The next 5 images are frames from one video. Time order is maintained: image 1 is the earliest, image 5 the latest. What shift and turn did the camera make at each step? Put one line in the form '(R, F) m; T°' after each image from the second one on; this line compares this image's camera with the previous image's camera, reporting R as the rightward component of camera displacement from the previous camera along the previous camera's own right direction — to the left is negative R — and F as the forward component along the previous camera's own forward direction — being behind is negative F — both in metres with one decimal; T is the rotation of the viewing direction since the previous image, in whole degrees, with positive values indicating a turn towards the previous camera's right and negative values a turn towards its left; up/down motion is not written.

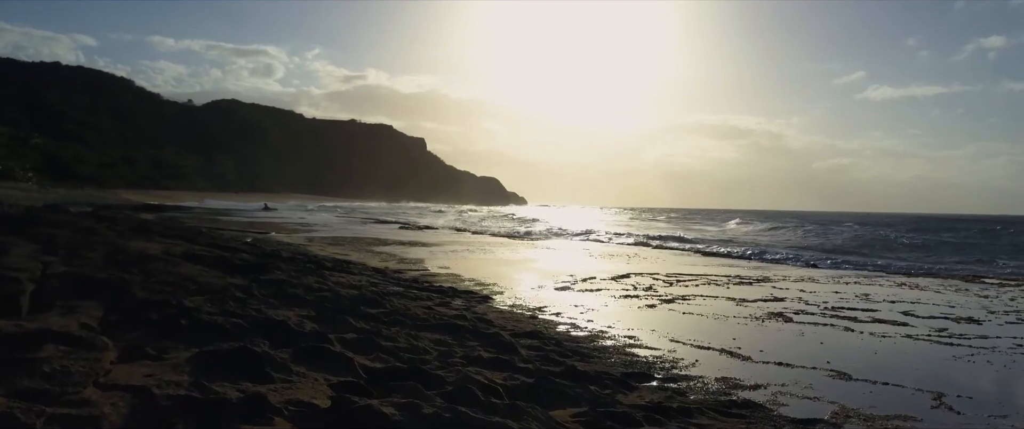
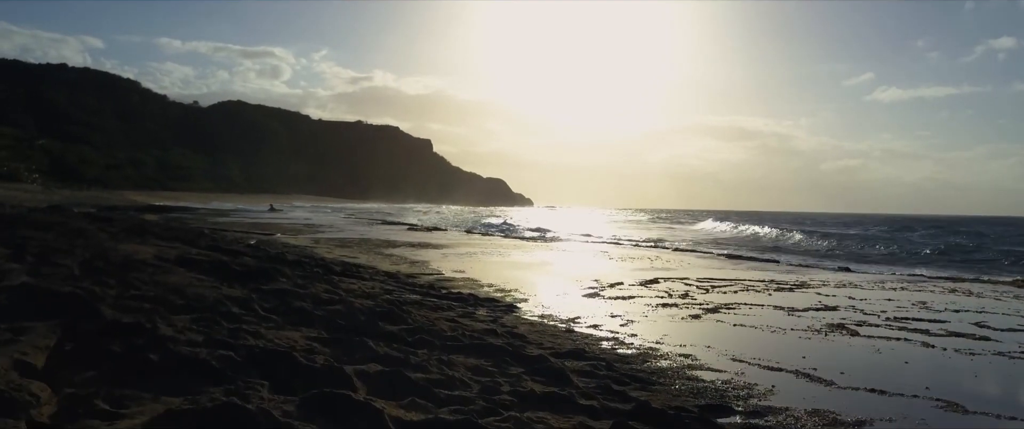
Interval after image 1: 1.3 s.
(-0.3, +1.0) m; -1°
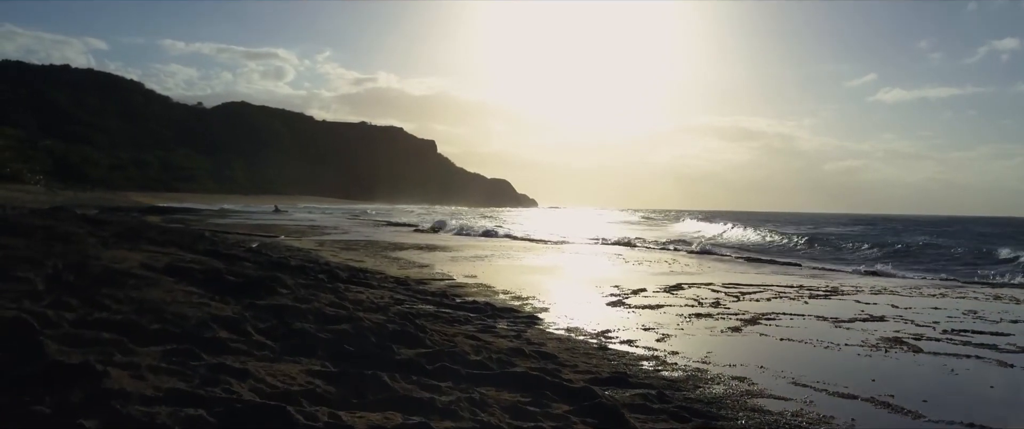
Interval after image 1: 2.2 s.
(-0.2, +0.8) m; 0°
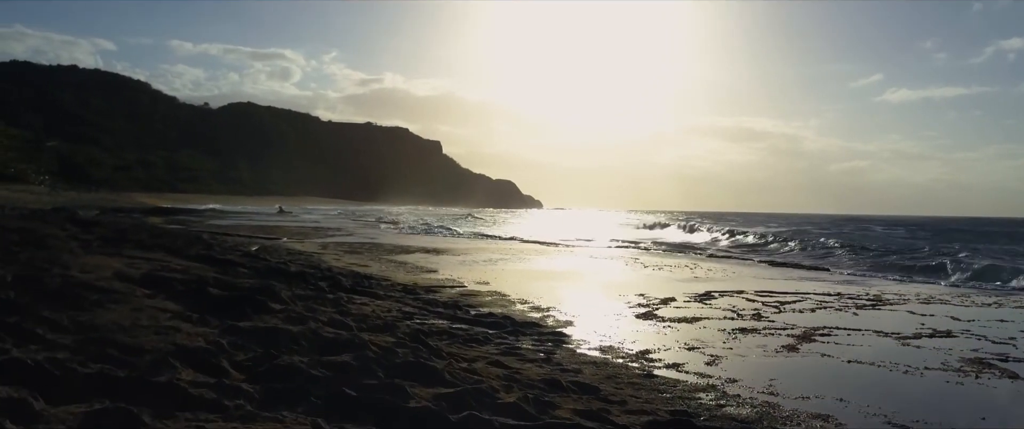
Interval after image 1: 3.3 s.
(-0.2, +1.0) m; 0°
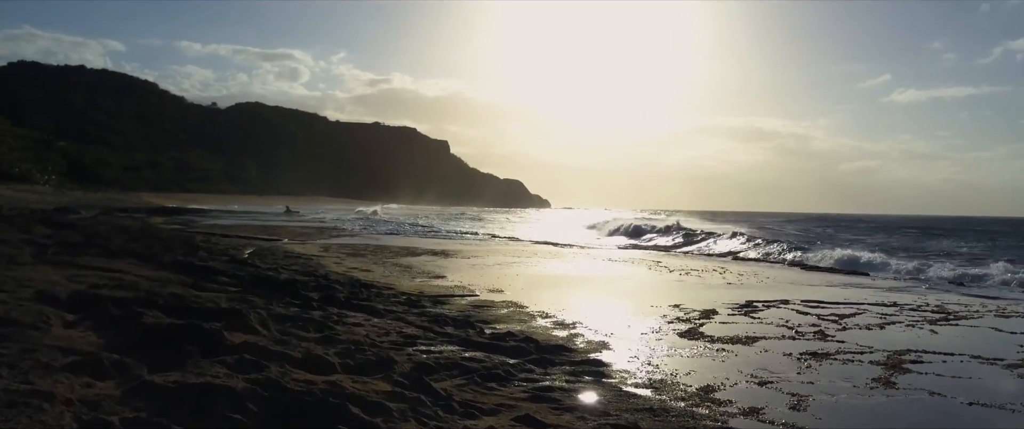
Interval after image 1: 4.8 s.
(-0.2, +1.5) m; -1°
